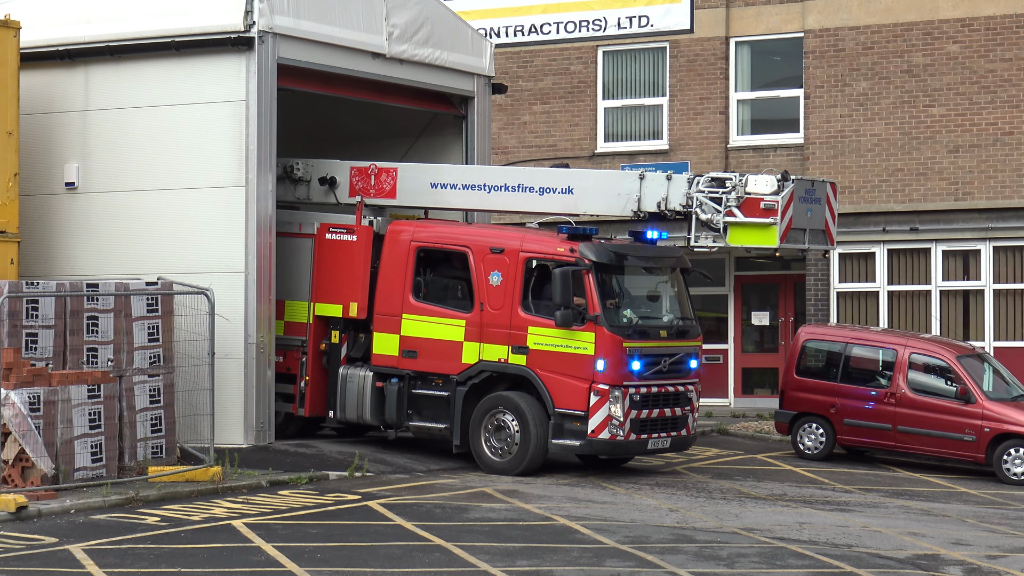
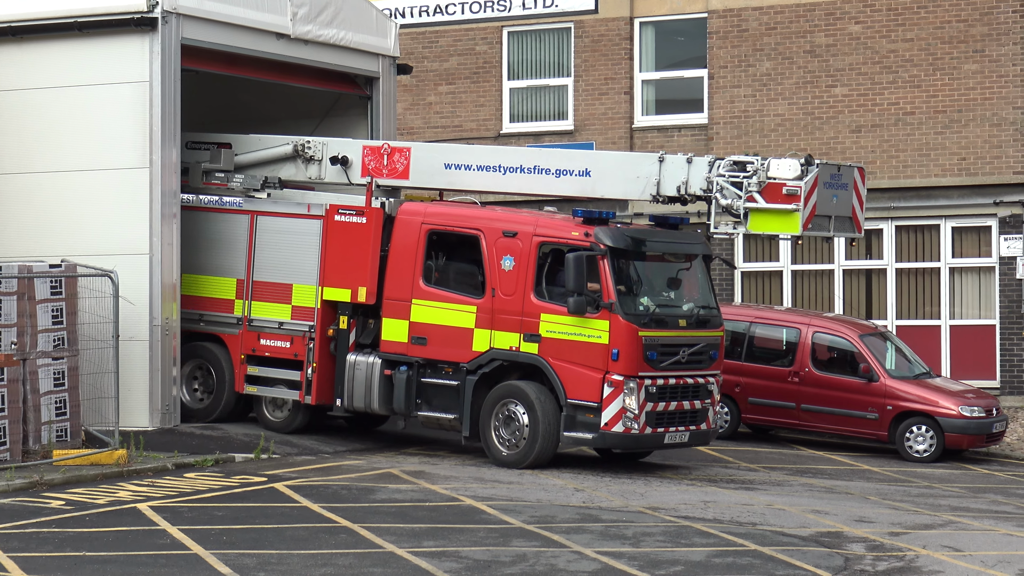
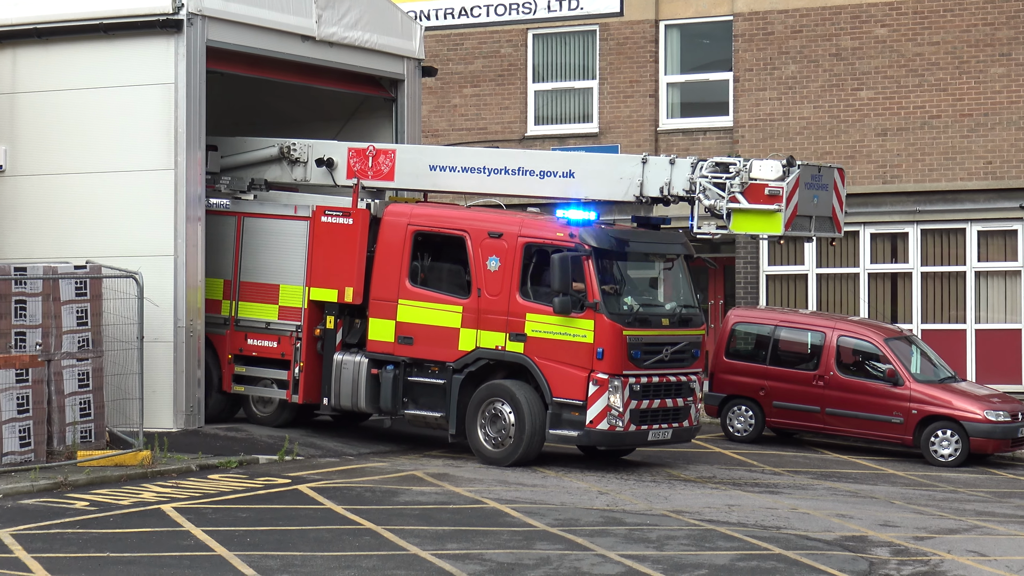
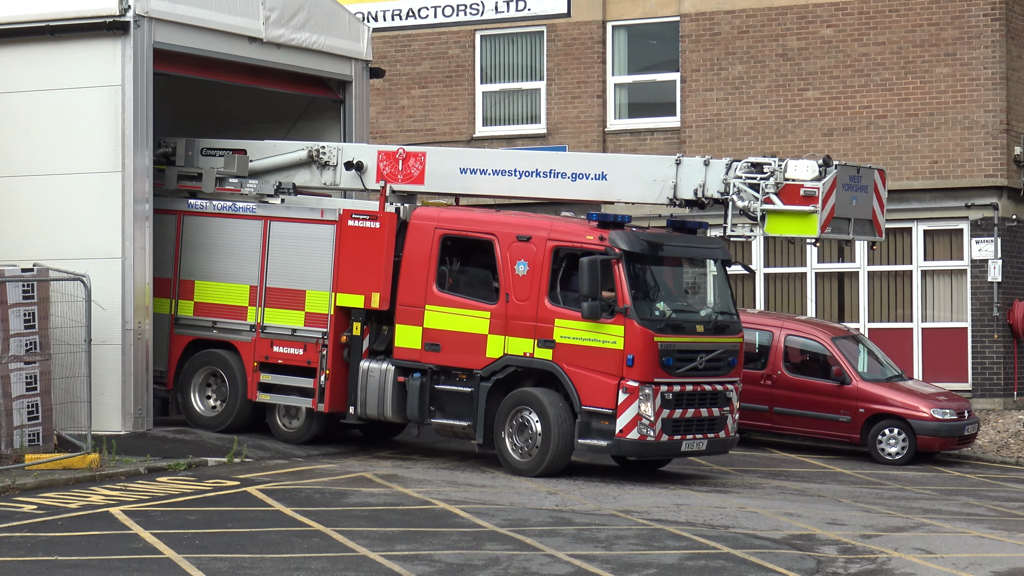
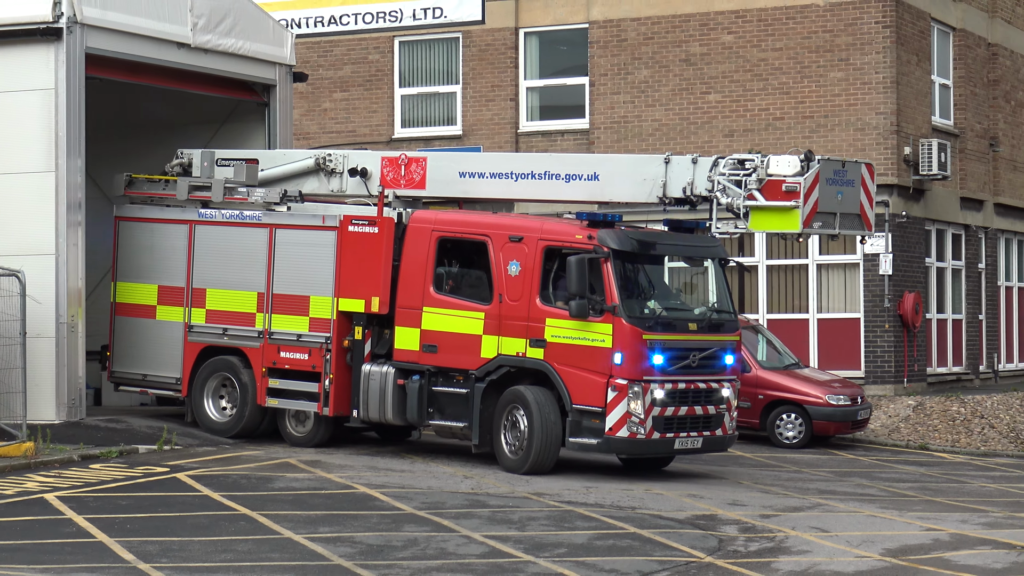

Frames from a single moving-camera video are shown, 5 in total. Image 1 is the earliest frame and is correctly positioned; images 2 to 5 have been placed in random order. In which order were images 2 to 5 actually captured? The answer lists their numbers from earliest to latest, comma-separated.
3, 2, 4, 5
